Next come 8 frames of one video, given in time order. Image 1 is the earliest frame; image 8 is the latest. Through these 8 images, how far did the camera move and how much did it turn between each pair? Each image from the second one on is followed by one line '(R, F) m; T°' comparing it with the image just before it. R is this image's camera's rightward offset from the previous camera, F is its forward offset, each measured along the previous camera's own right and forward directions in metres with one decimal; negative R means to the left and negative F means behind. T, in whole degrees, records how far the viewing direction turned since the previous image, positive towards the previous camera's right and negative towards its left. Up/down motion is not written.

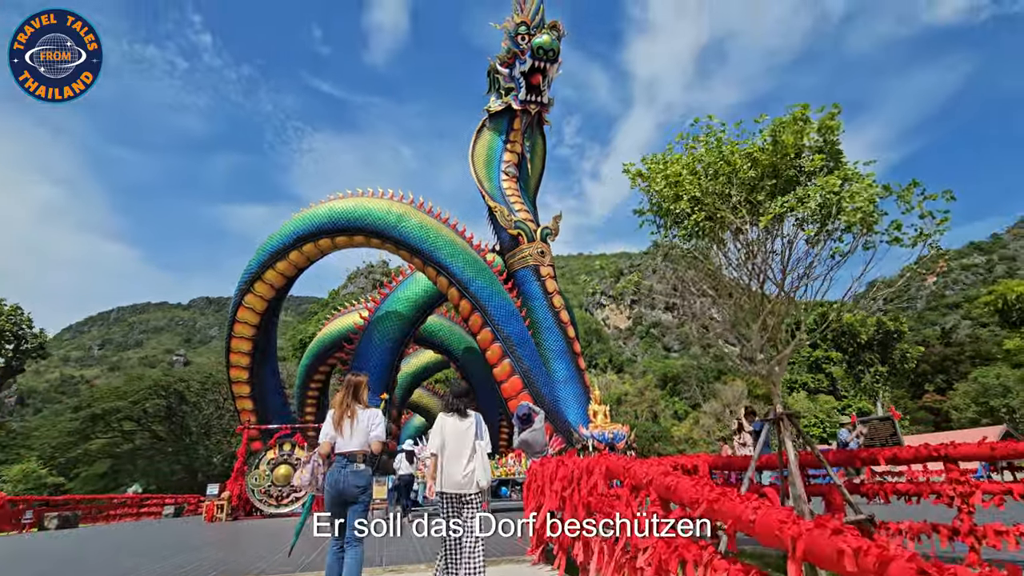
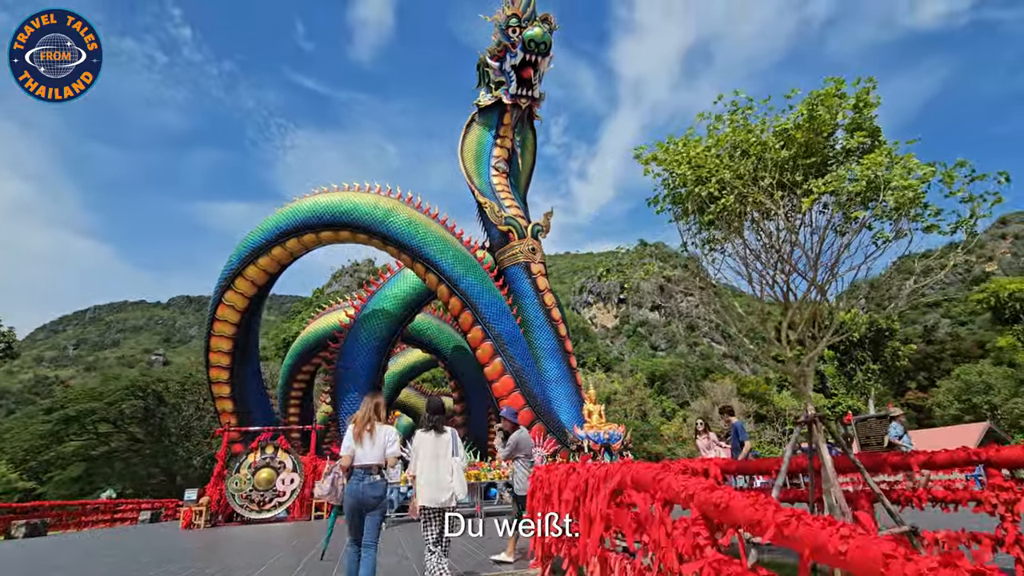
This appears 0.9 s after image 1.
(-0.1, +0.3) m; +2°
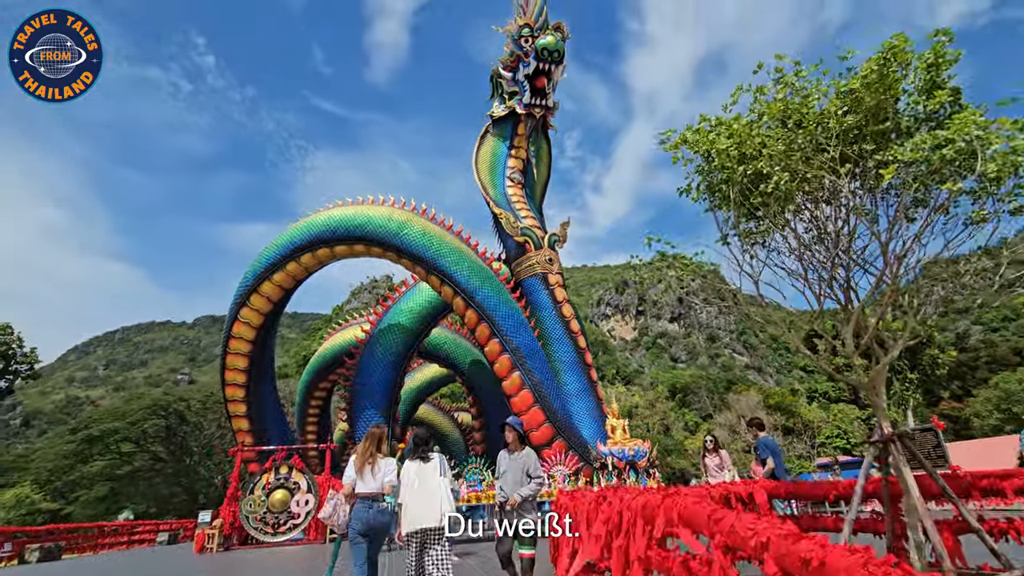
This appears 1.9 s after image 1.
(0.0, +0.4) m; -2°
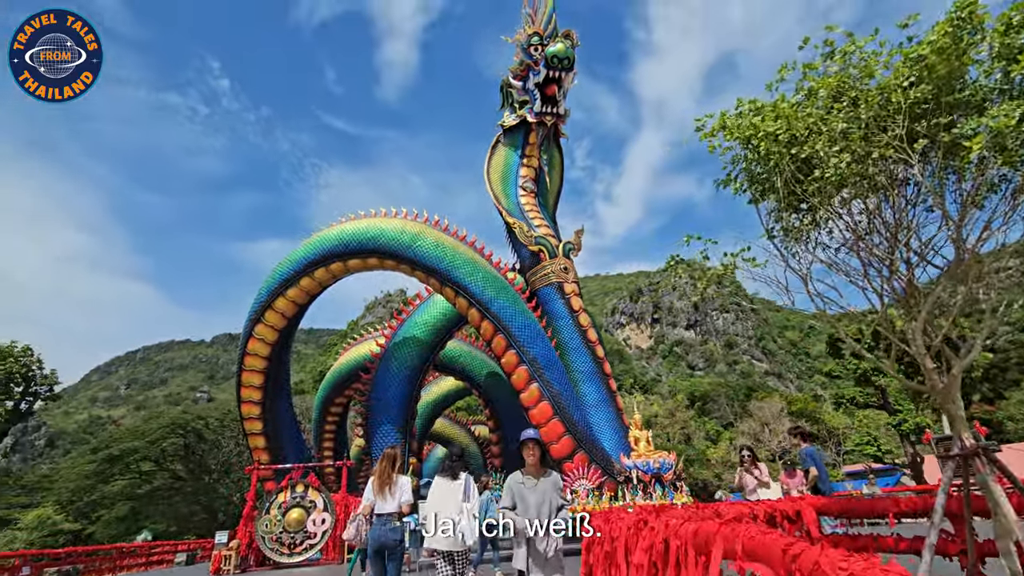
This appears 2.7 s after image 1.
(-0.1, +0.2) m; -1°
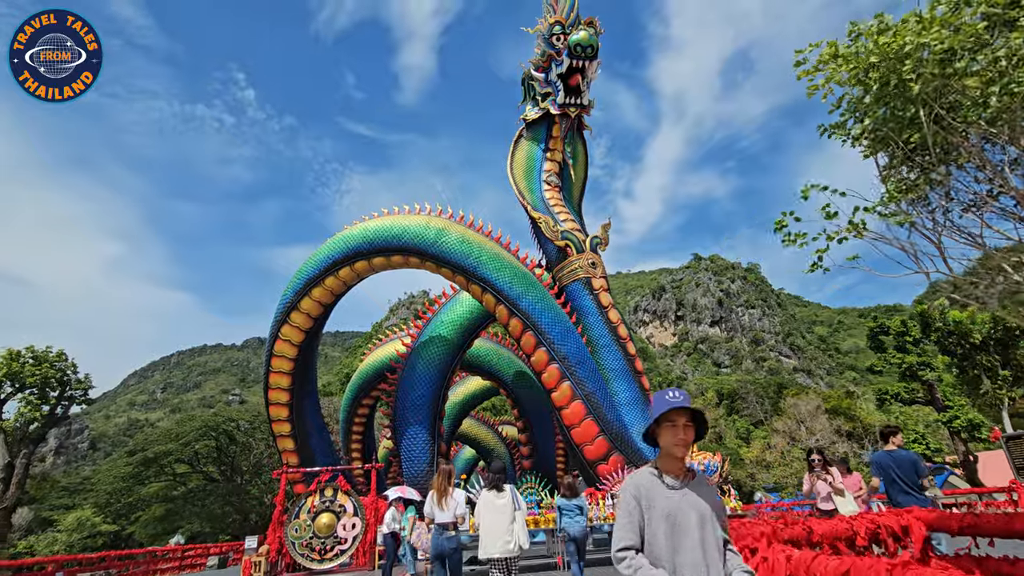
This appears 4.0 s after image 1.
(-0.2, +0.4) m; -2°
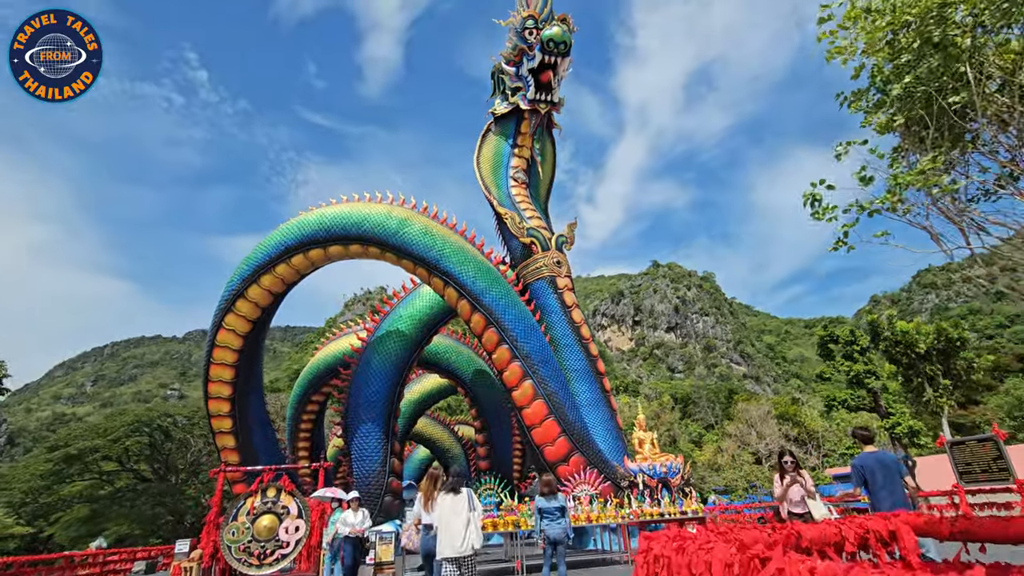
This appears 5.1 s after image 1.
(-0.1, +0.4) m; +5°
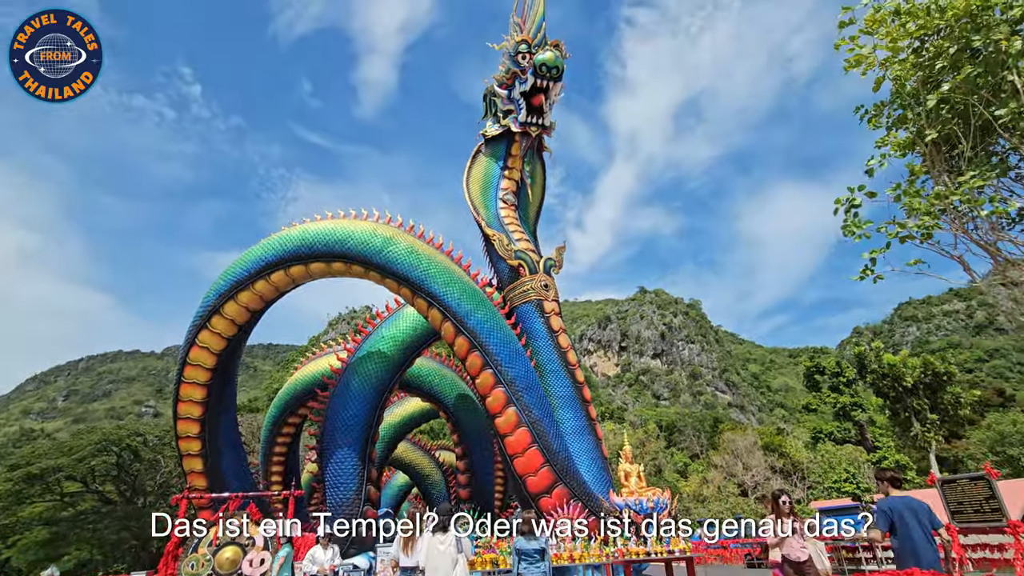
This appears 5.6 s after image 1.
(0.0, +0.3) m; +1°
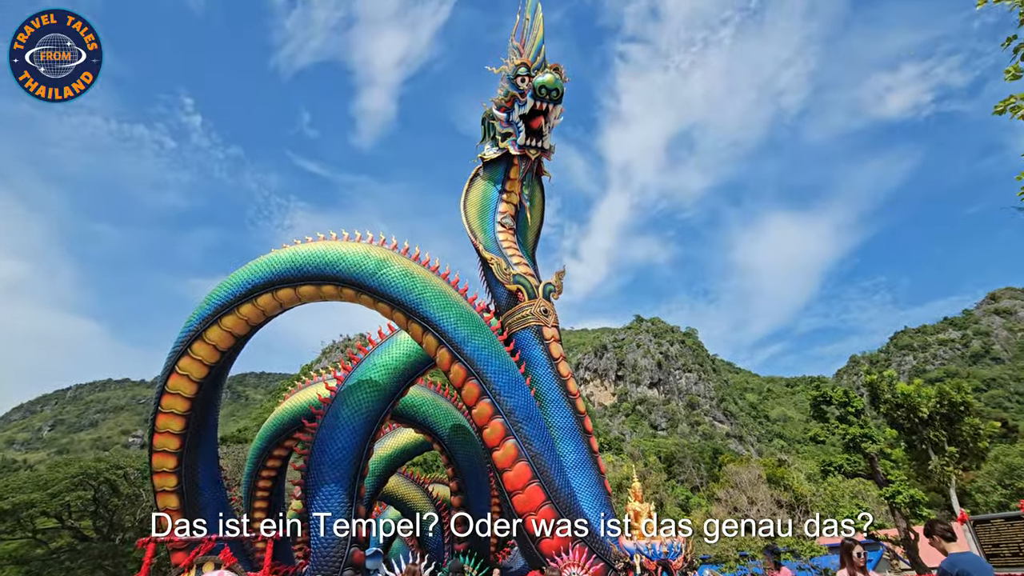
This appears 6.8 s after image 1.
(-0.1, +0.5) m; 0°
